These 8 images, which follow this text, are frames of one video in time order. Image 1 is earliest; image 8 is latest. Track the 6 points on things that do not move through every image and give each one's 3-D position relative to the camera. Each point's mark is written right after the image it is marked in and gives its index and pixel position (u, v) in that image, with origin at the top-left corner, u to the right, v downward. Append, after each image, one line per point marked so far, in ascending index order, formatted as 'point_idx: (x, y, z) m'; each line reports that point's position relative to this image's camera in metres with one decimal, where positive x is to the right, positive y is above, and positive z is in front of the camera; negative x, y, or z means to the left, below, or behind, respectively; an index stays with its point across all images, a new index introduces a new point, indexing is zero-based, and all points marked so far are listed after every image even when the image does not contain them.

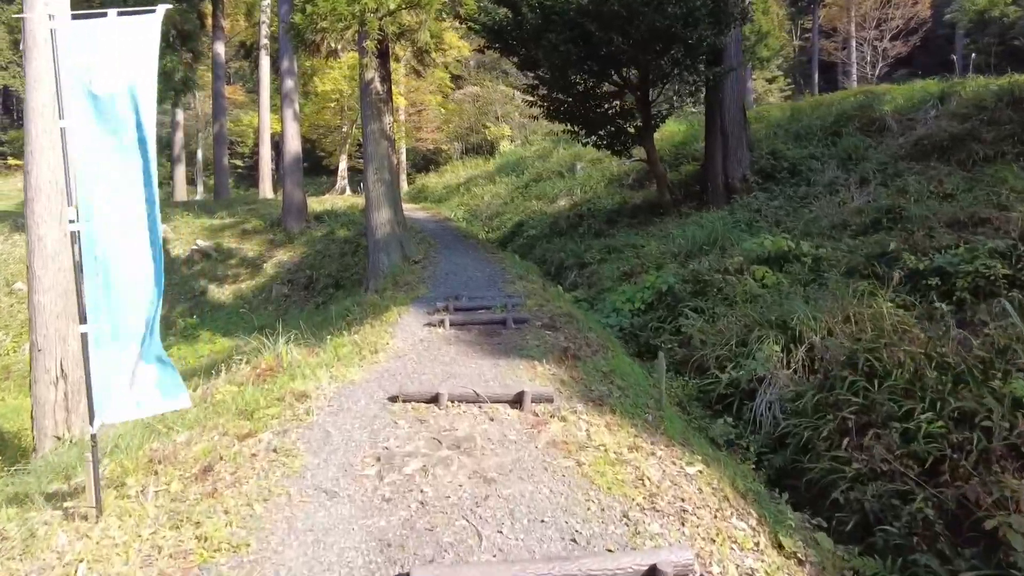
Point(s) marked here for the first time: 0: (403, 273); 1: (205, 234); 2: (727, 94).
0: (-1.4, +0.2, +8.6) m
1: (-8.0, +1.4, +17.0) m
2: (+3.3, +3.0, +10.1) m
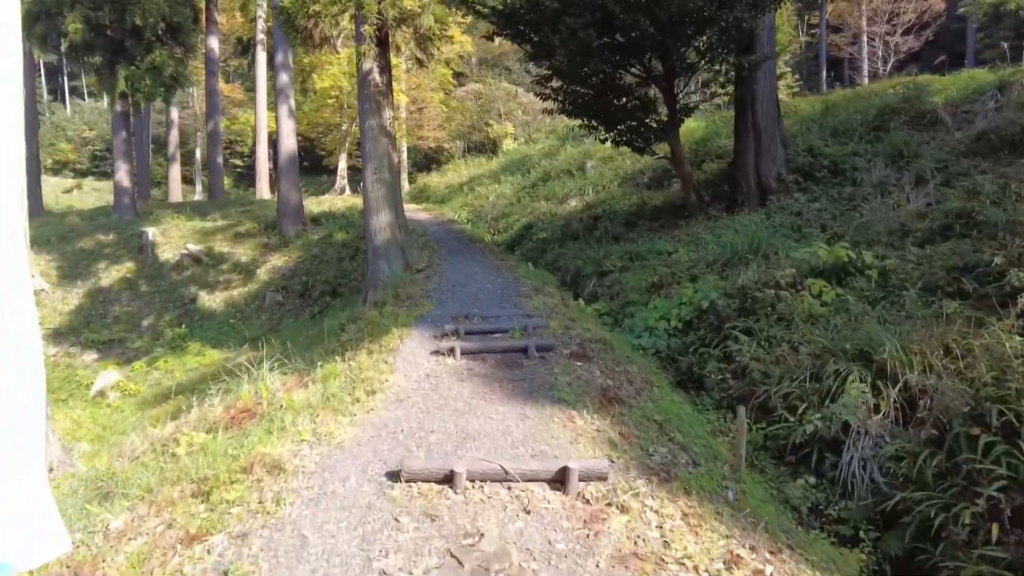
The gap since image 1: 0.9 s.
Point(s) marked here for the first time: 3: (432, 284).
0: (-1.2, 0.0, +7.7) m
1: (-7.8, +1.2, +16.1) m
2: (+3.5, +2.8, +9.2) m
3: (-0.9, 0.0, +7.7) m
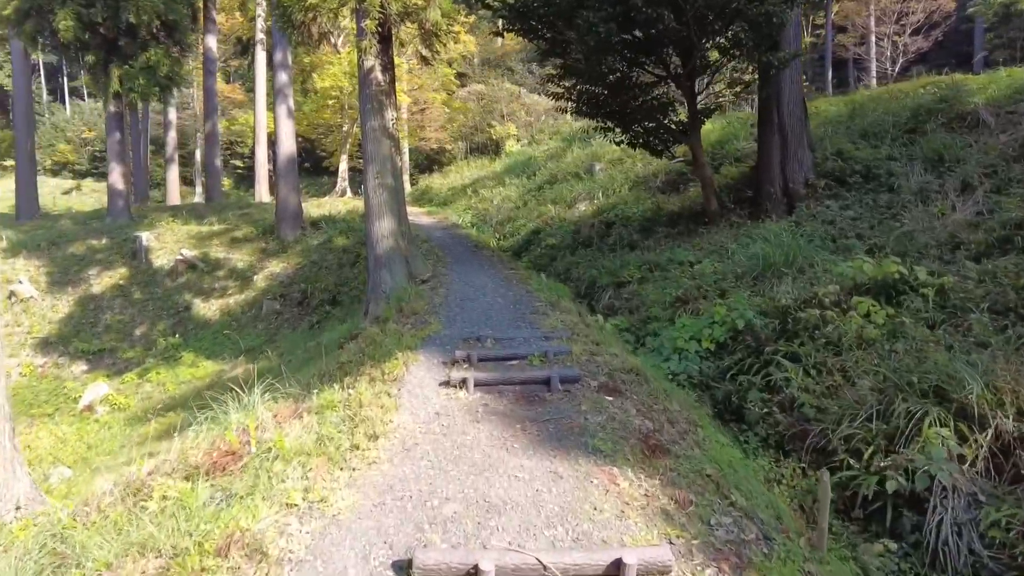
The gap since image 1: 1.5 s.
0: (-1.1, -0.1, +7.2) m
1: (-7.7, +1.1, +15.6) m
2: (+3.6, +2.7, +8.6) m
3: (-0.8, -0.1, +7.1) m
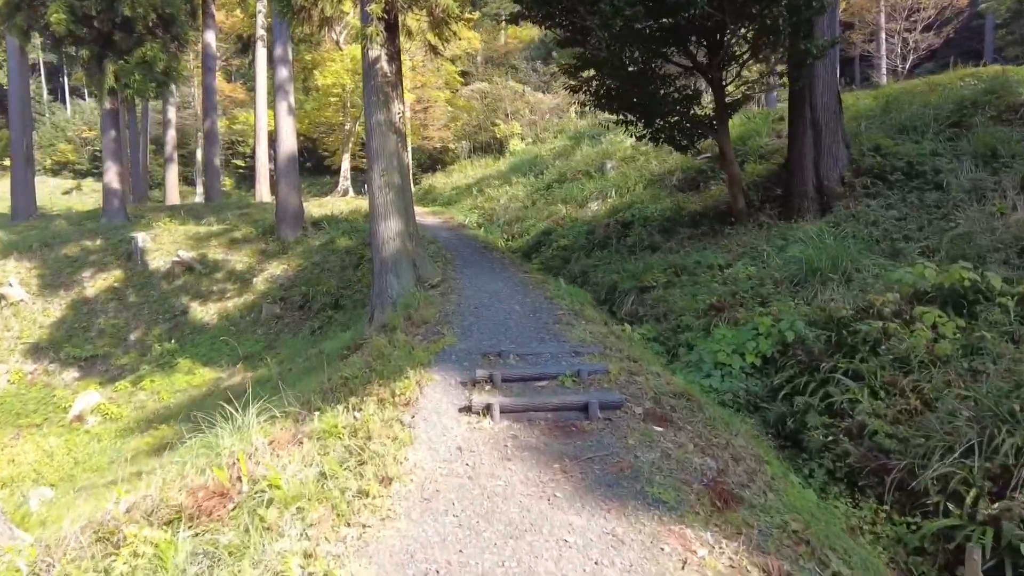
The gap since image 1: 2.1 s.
0: (-0.9, -0.2, +6.6) m
1: (-7.5, +1.0, +15.1) m
2: (+3.8, +2.6, +8.1) m
3: (-0.6, -0.2, +6.6) m
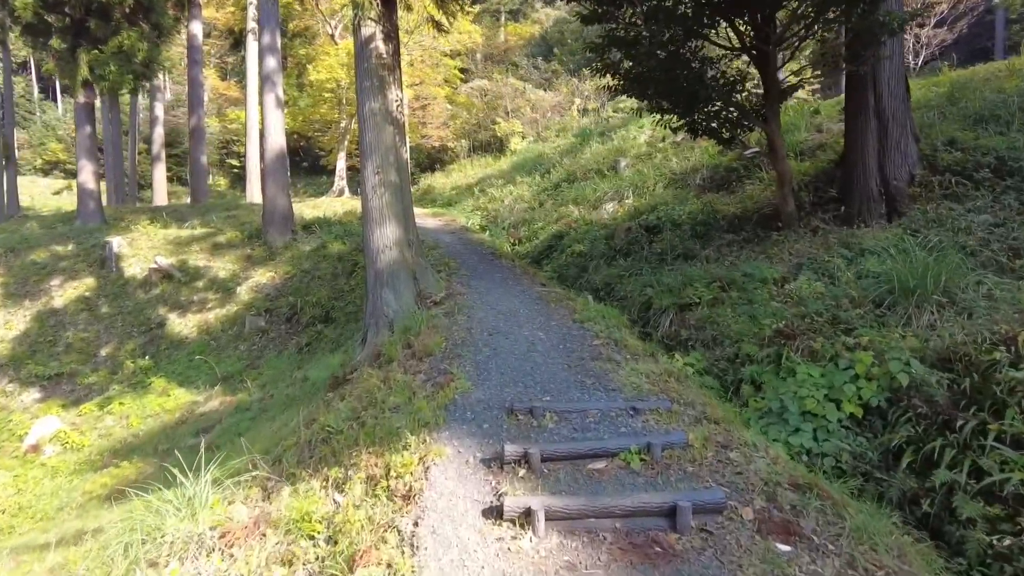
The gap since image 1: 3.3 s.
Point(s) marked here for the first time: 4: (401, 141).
0: (-0.7, -0.3, +5.5) m
1: (-7.3, +0.8, +13.9) m
2: (+4.0, +2.4, +7.0) m
3: (-0.4, -0.4, +5.4) m
4: (-1.2, +1.6, +7.1) m
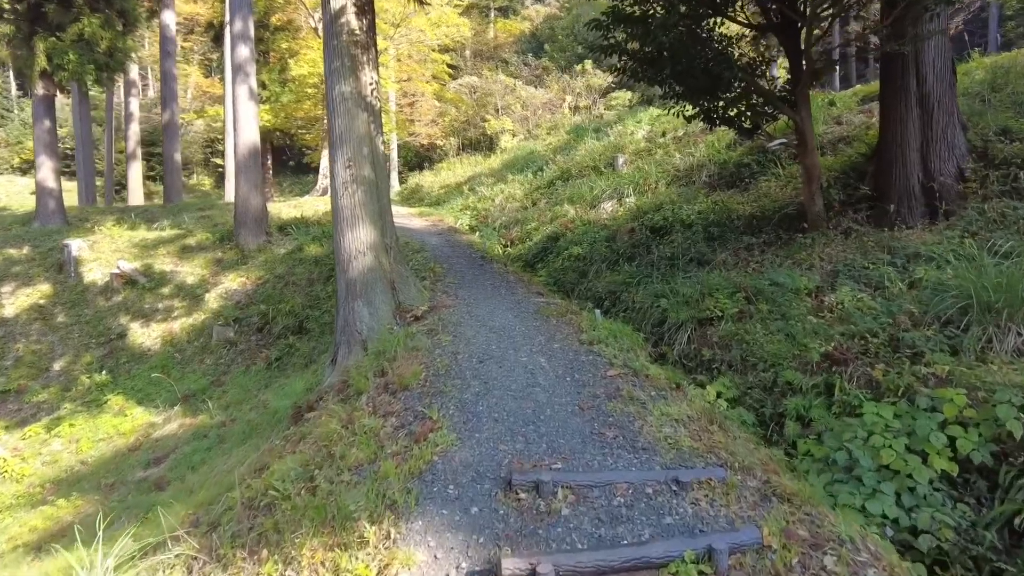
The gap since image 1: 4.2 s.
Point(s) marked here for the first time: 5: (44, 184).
0: (-0.8, -0.5, +4.6) m
1: (-7.5, +0.7, +12.9) m
2: (+3.9, +2.3, +6.1) m
3: (-0.5, -0.5, +4.5) m
4: (-1.3, +1.5, +6.2) m
5: (-10.2, +2.3, +14.3) m
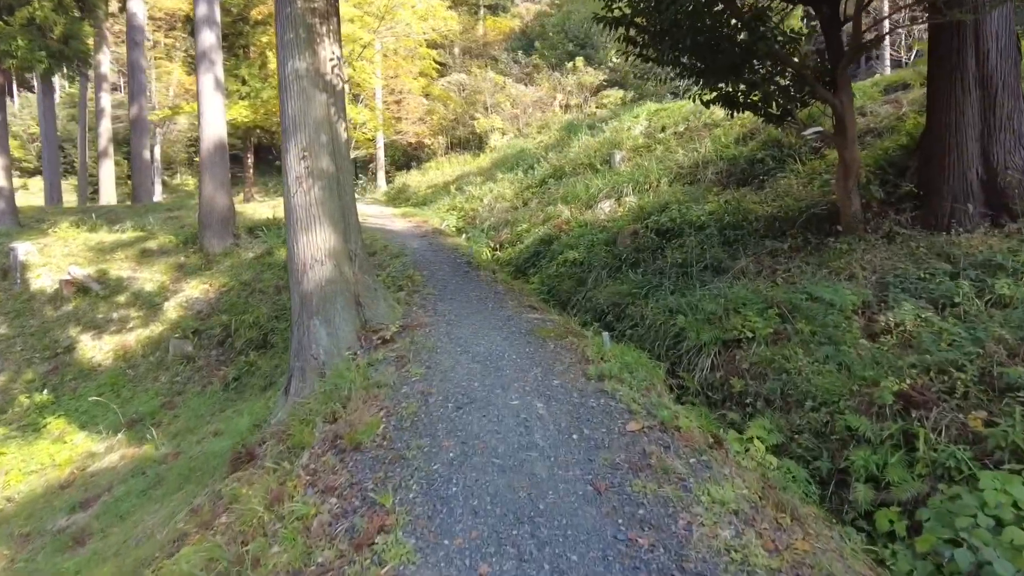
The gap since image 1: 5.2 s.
0: (-0.8, -0.6, +3.6) m
1: (-7.7, +0.6, +11.8) m
2: (+3.8, +2.2, +5.2) m
3: (-0.5, -0.6, +3.6) m
4: (-1.4, +1.4, +5.2) m
5: (-10.5, +2.1, +13.2) m
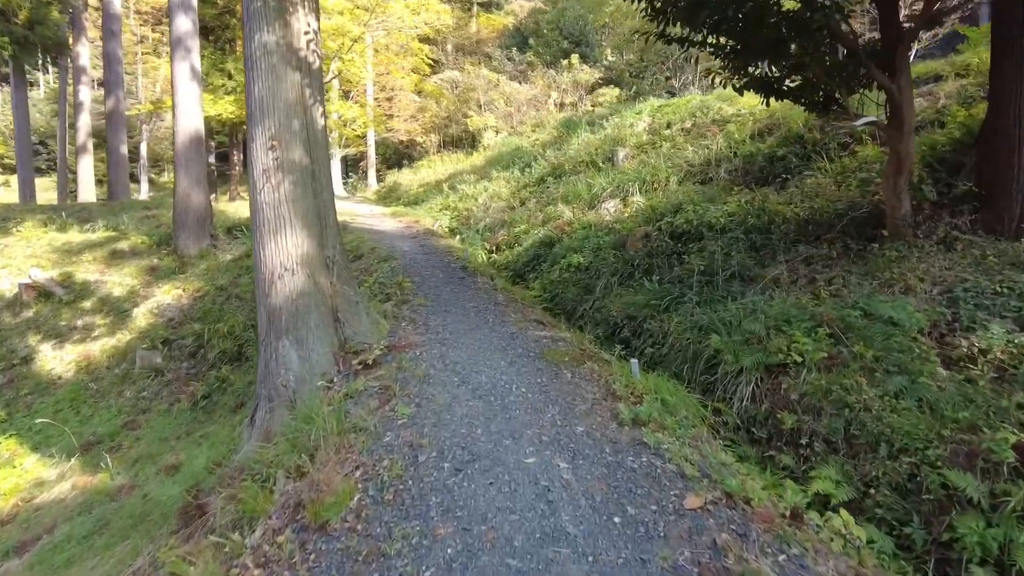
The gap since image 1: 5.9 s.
0: (-0.8, -0.7, +2.8) m
1: (-7.7, +0.5, +11.0) m
2: (+3.9, +2.1, +4.5) m
3: (-0.5, -0.7, +2.8) m
4: (-1.3, +1.3, +4.4) m
5: (-10.5, +2.1, +12.3) m
